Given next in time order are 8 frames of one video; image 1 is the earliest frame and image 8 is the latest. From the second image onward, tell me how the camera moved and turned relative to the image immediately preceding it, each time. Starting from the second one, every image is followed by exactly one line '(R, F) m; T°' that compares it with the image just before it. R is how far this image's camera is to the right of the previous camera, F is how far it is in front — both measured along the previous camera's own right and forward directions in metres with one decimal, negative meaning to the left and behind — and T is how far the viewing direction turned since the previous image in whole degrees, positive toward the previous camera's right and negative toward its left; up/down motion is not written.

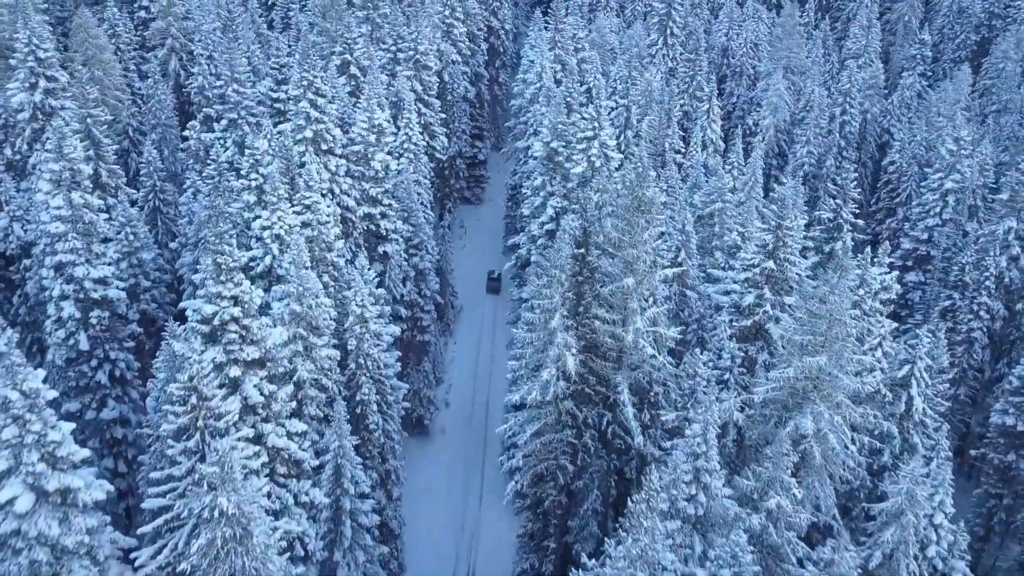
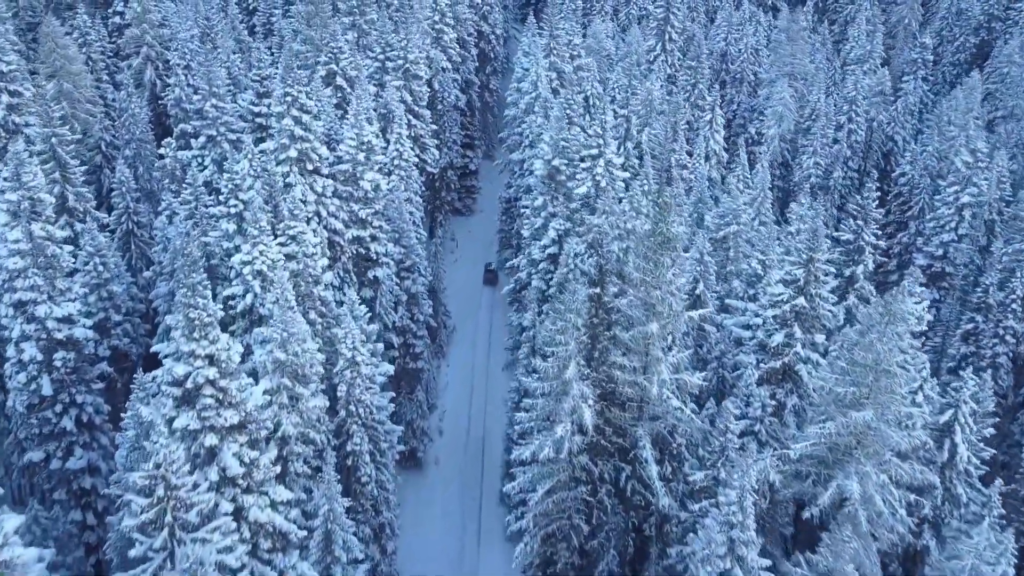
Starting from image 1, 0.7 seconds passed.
(-0.5, +2.3) m; +1°
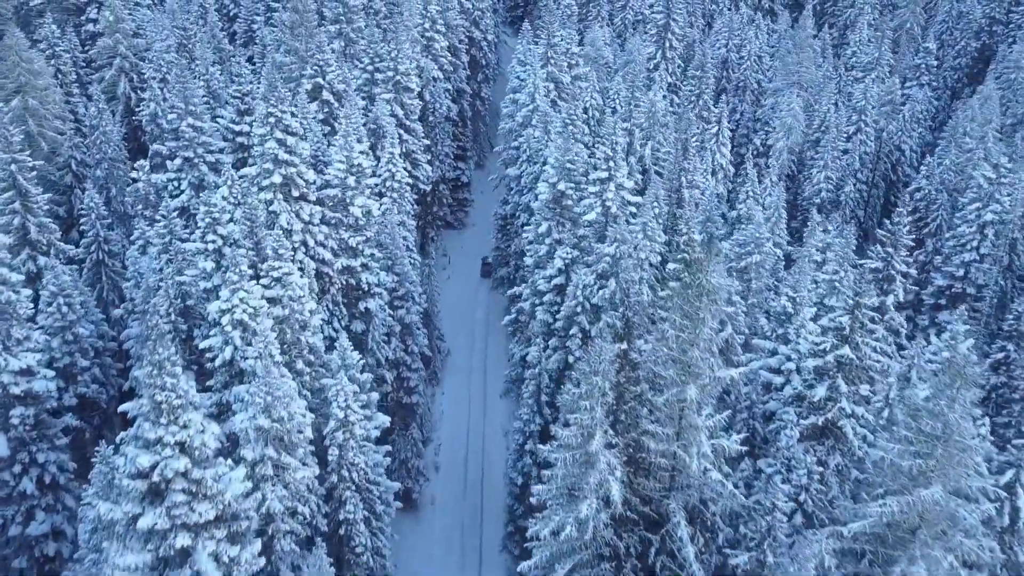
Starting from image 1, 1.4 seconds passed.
(-0.6, +2.4) m; +1°
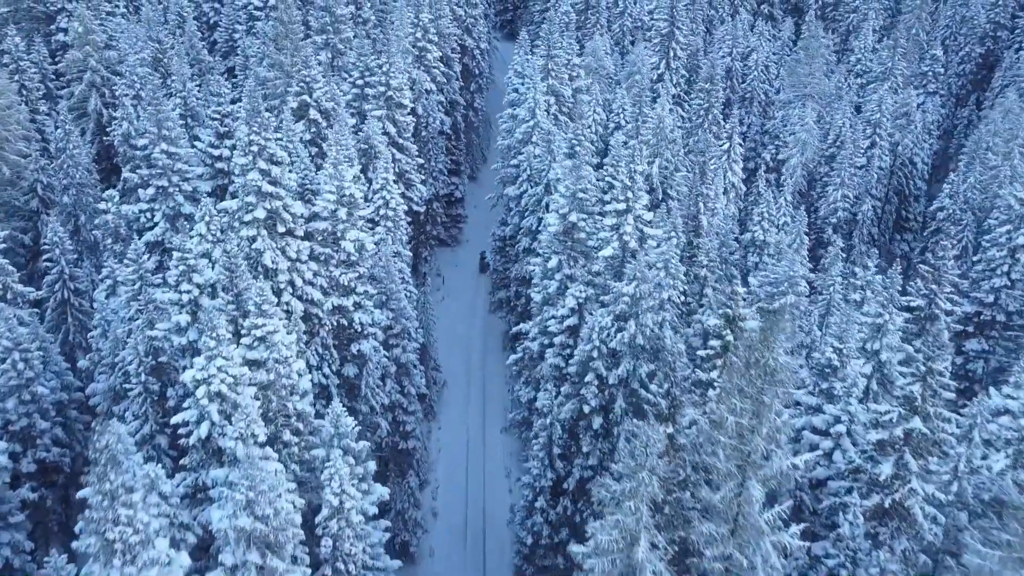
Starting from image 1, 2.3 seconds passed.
(-0.7, +2.7) m; +1°
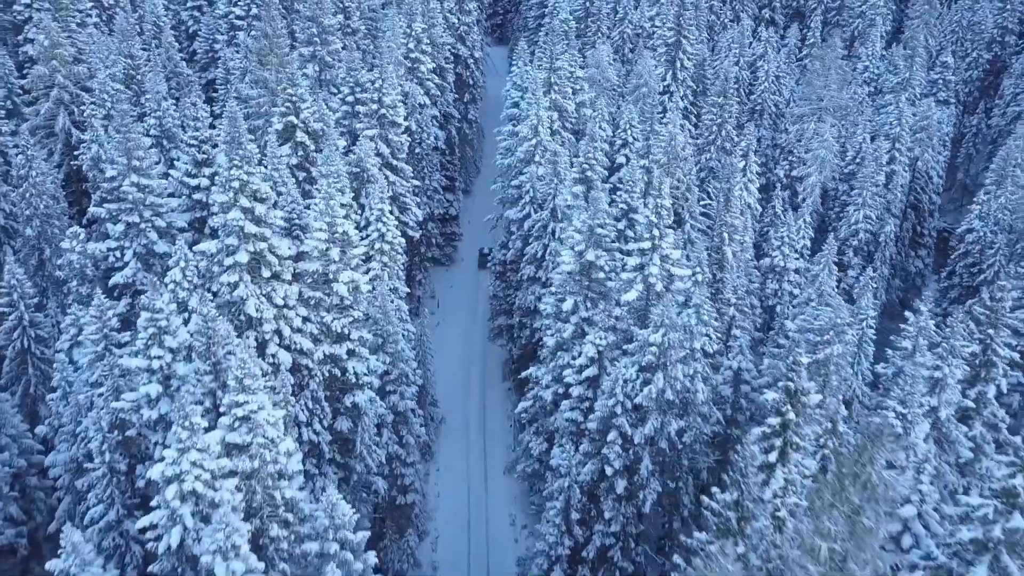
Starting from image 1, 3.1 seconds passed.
(-0.7, +2.8) m; +1°
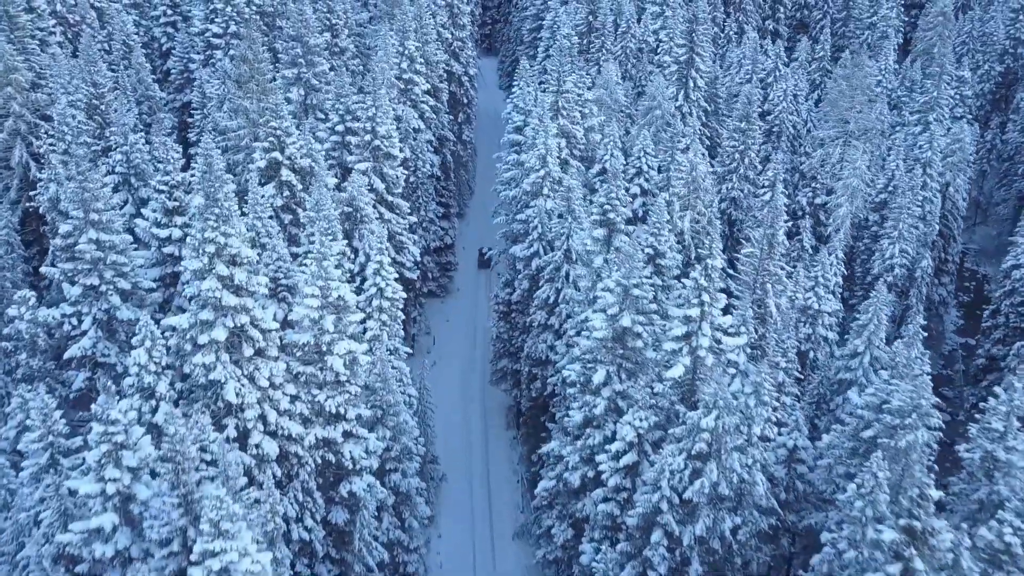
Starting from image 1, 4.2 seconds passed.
(-1.0, +3.5) m; +1°
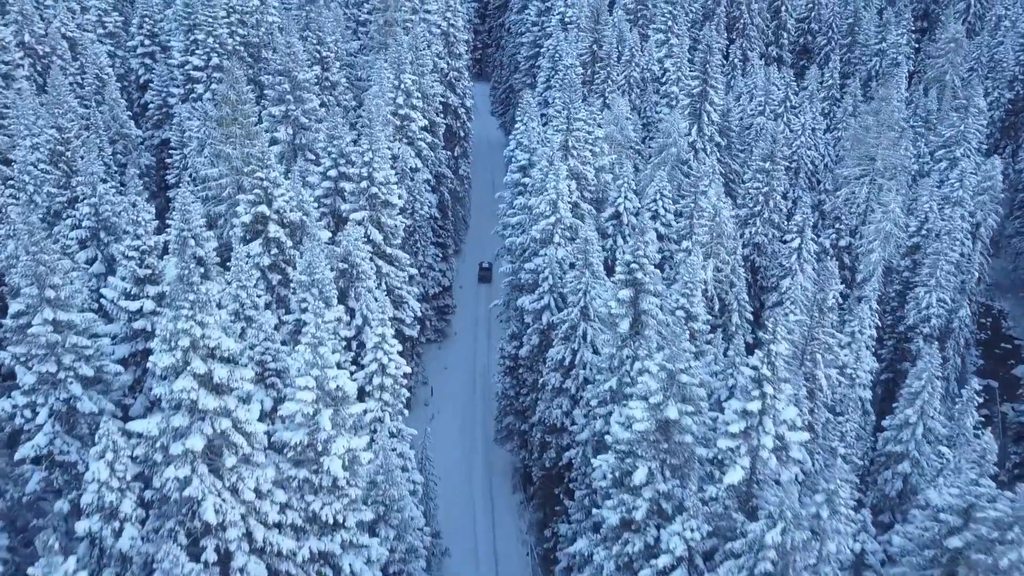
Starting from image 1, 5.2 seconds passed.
(-0.9, +3.0) m; +1°
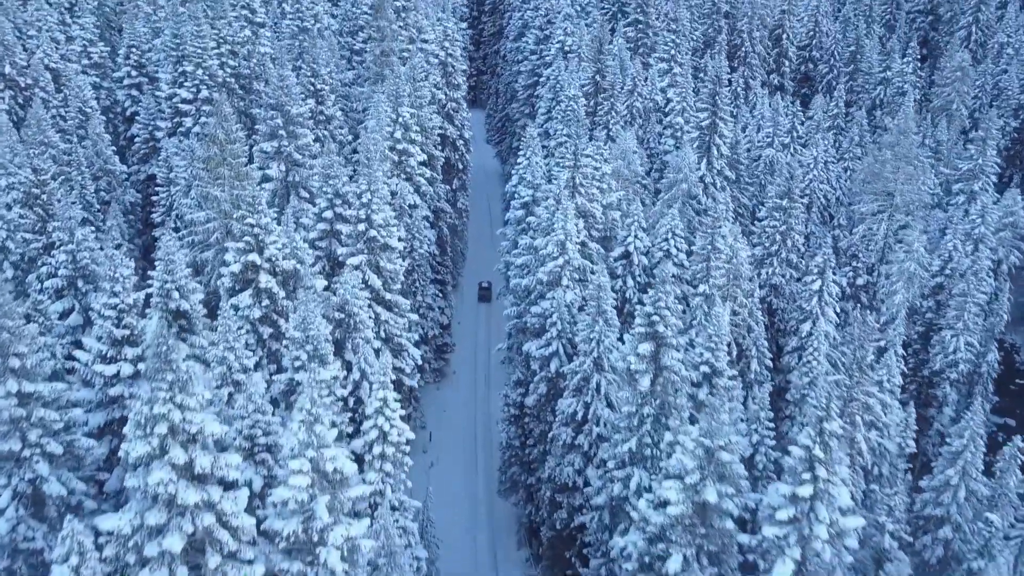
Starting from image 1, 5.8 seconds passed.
(-0.5, +1.9) m; +1°
